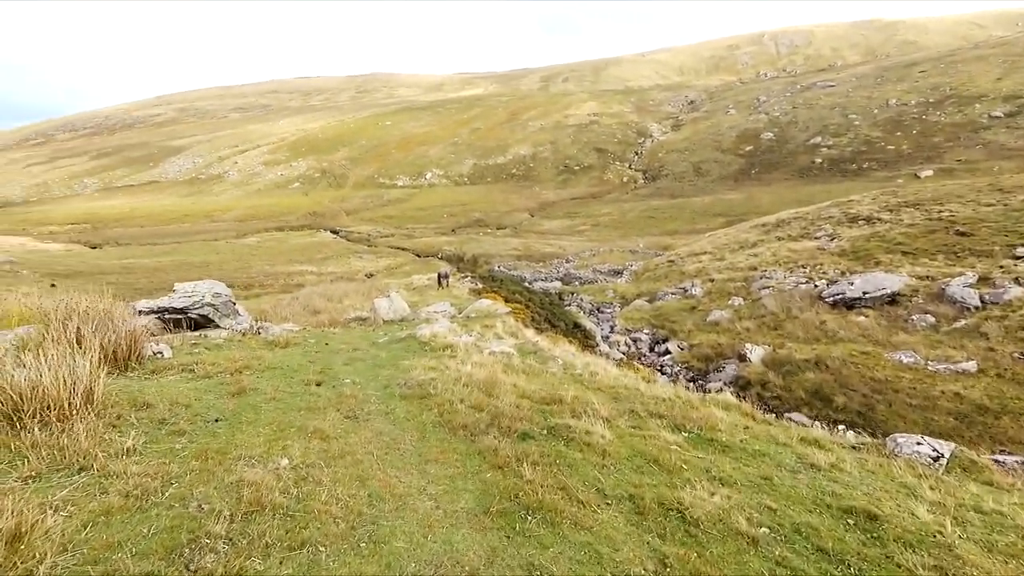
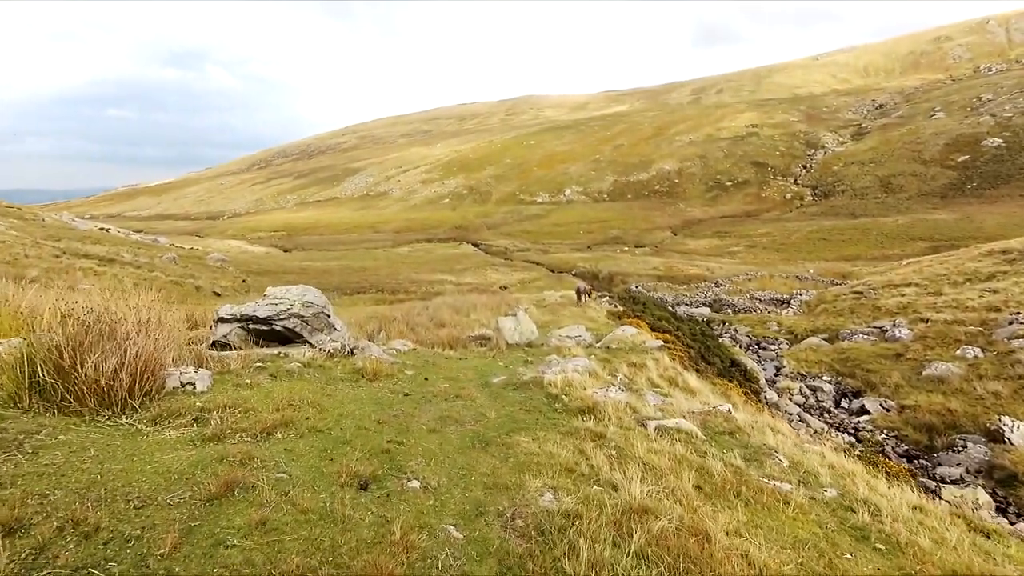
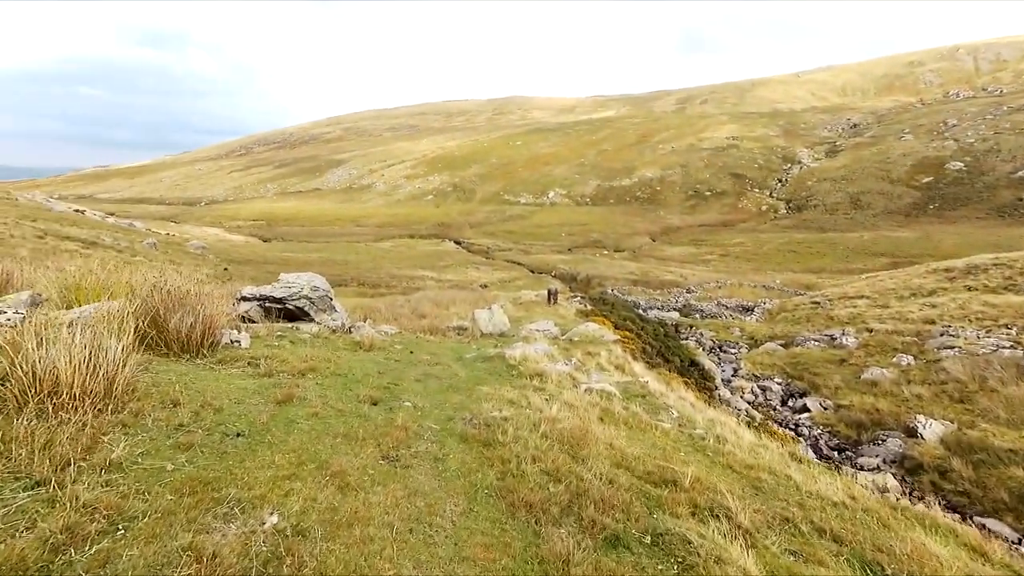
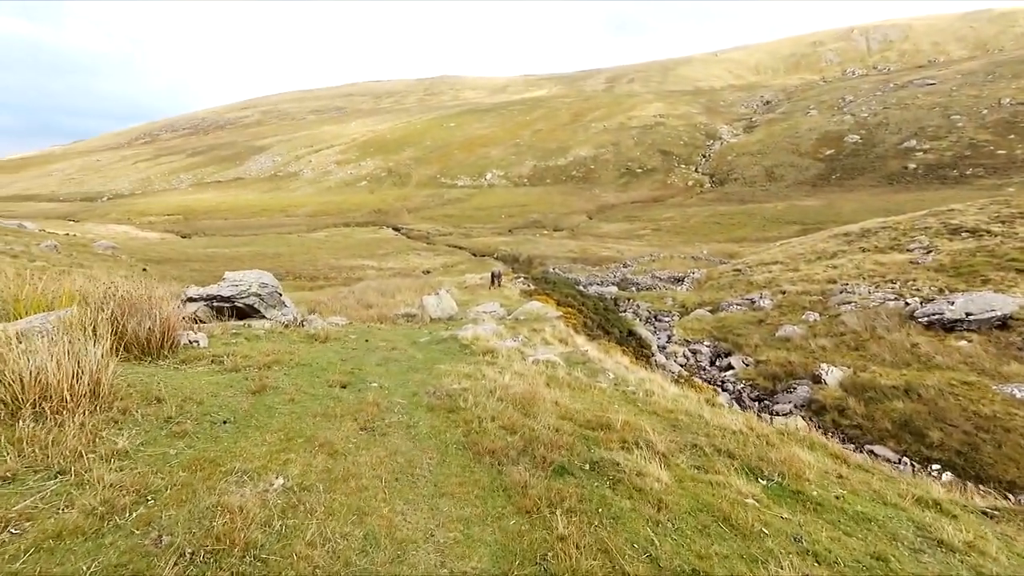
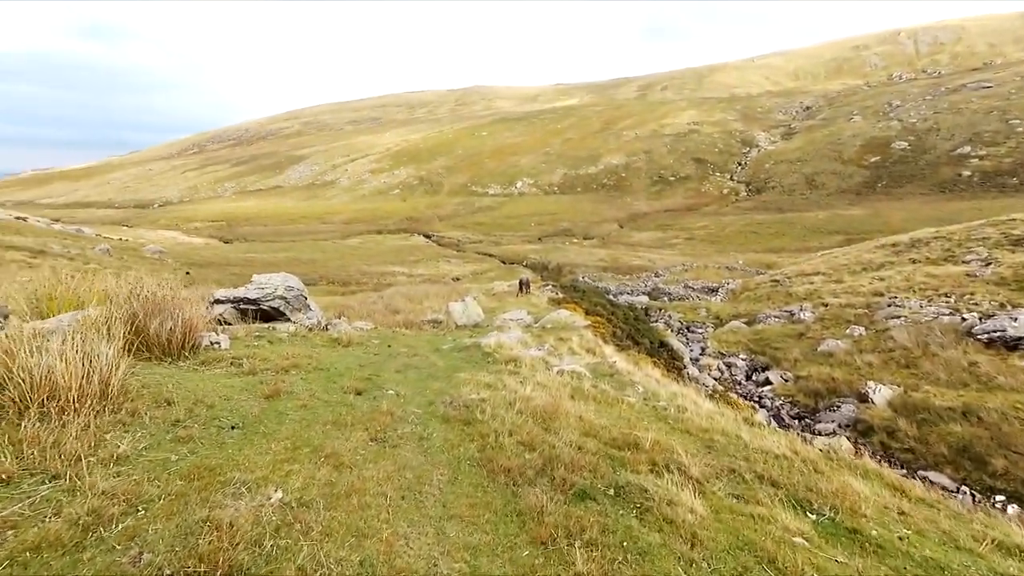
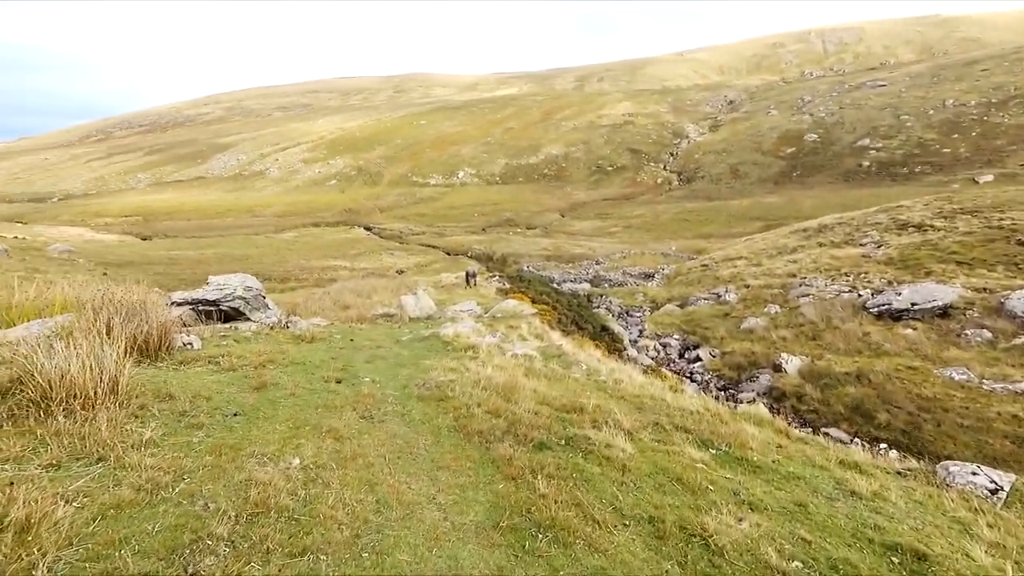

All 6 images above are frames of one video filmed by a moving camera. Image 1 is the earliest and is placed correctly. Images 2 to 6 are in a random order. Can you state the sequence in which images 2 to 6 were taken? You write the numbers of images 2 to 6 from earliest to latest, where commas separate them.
6, 4, 5, 3, 2
